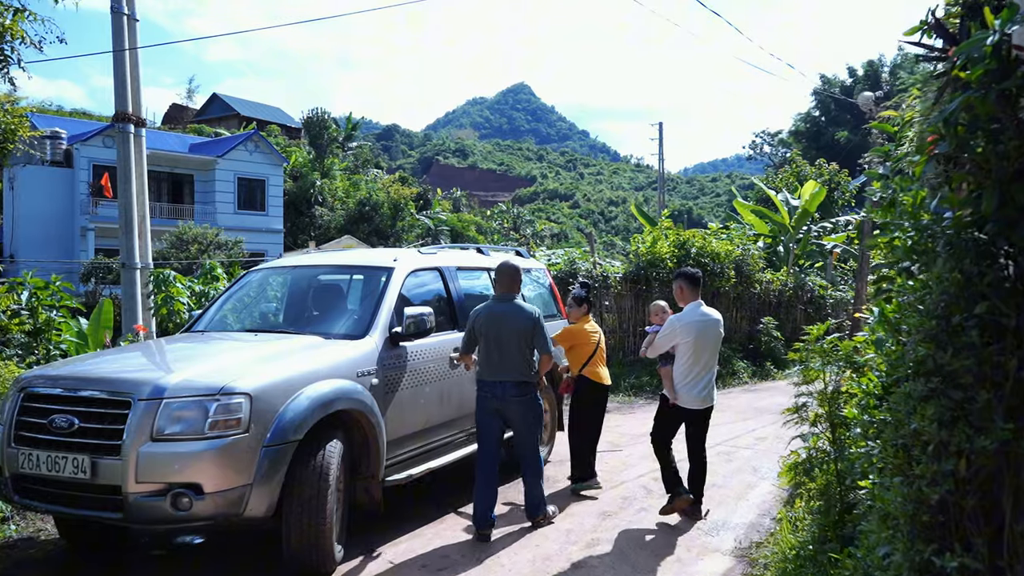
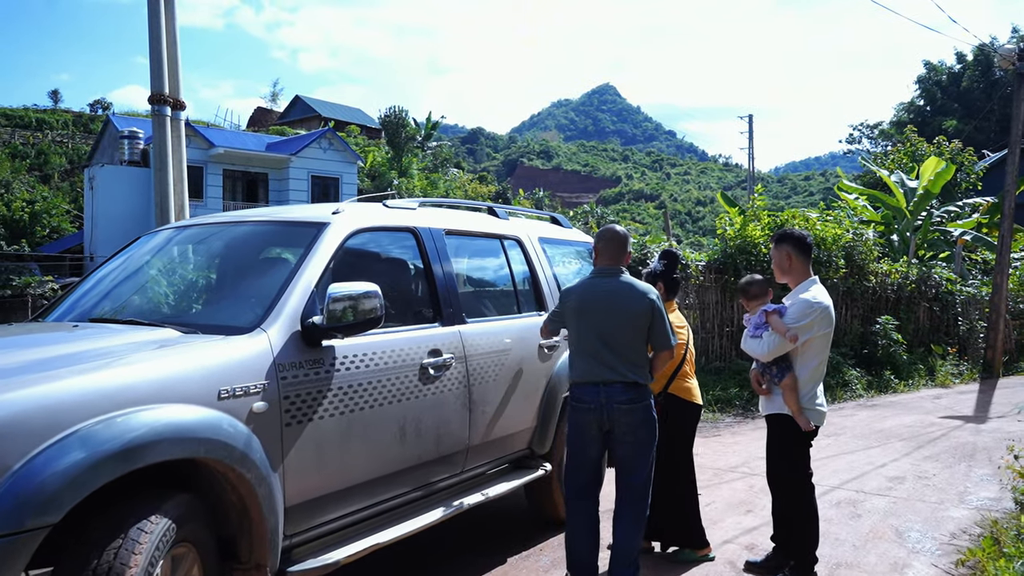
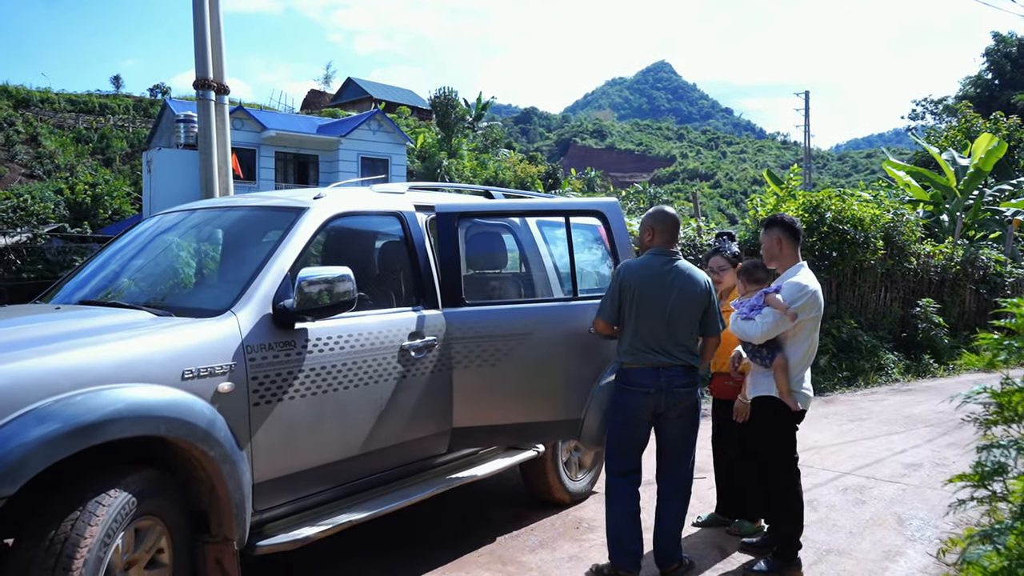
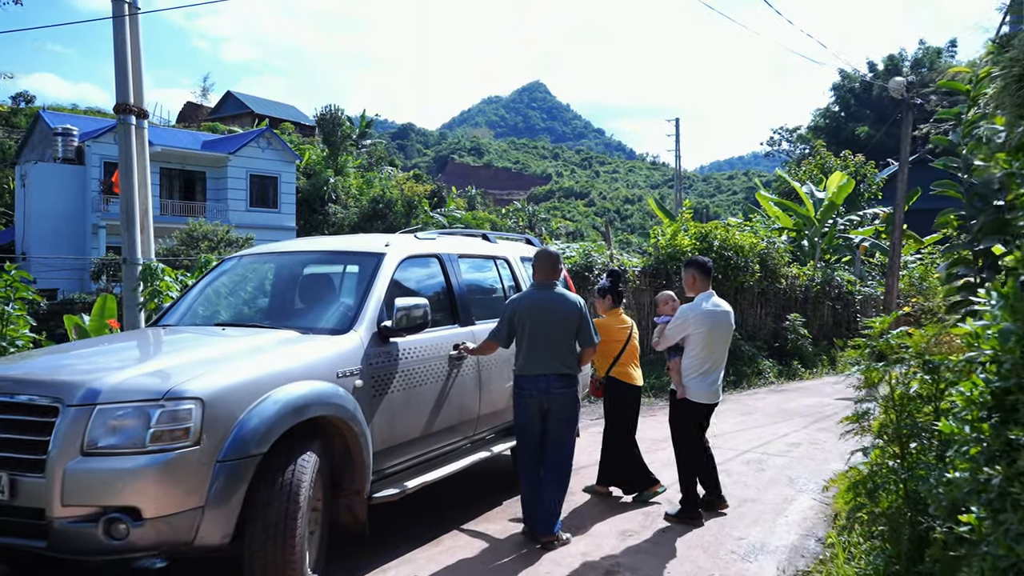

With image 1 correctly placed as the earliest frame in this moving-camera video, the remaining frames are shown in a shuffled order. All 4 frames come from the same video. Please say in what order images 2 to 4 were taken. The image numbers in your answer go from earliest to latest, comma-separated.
4, 2, 3
